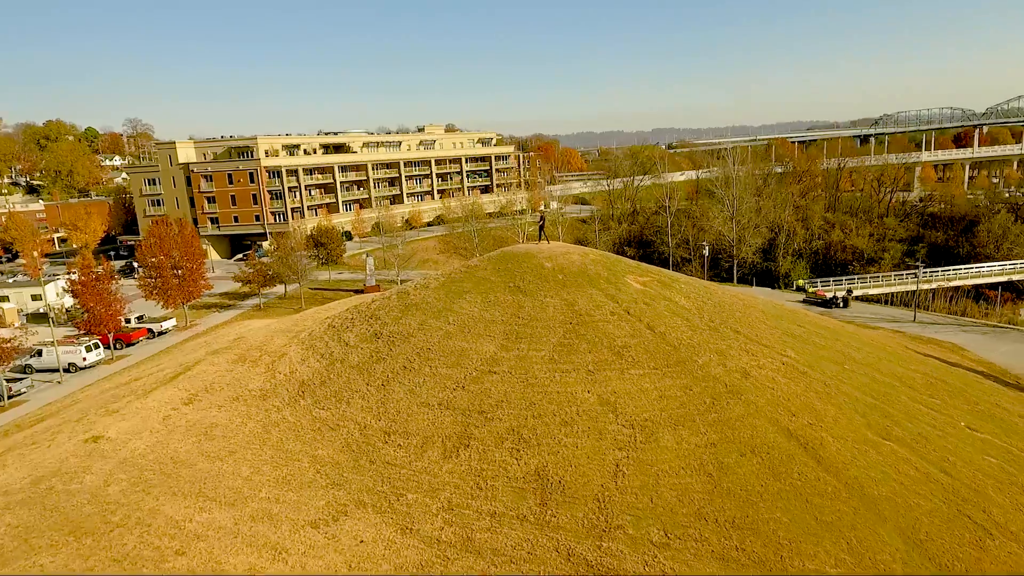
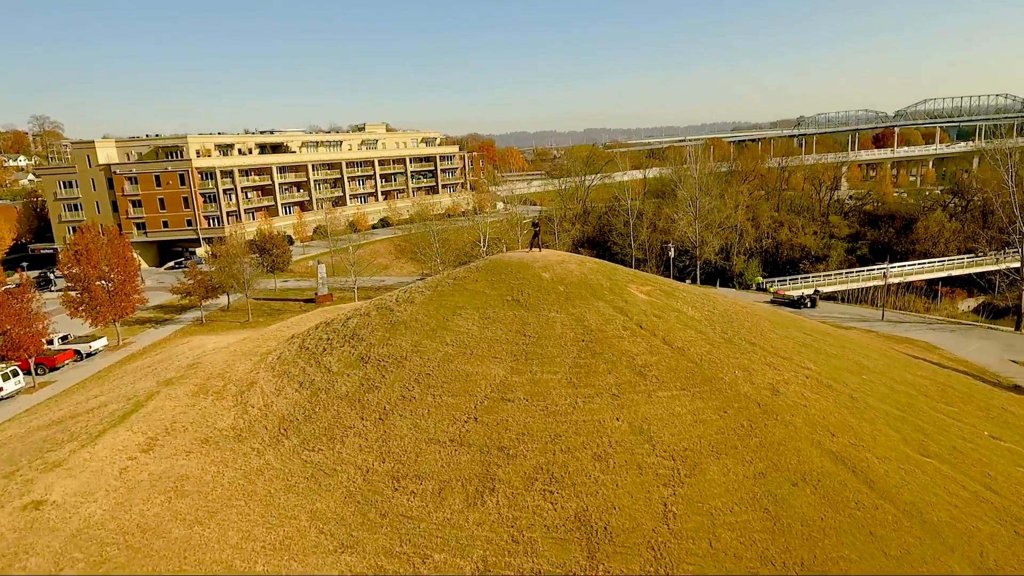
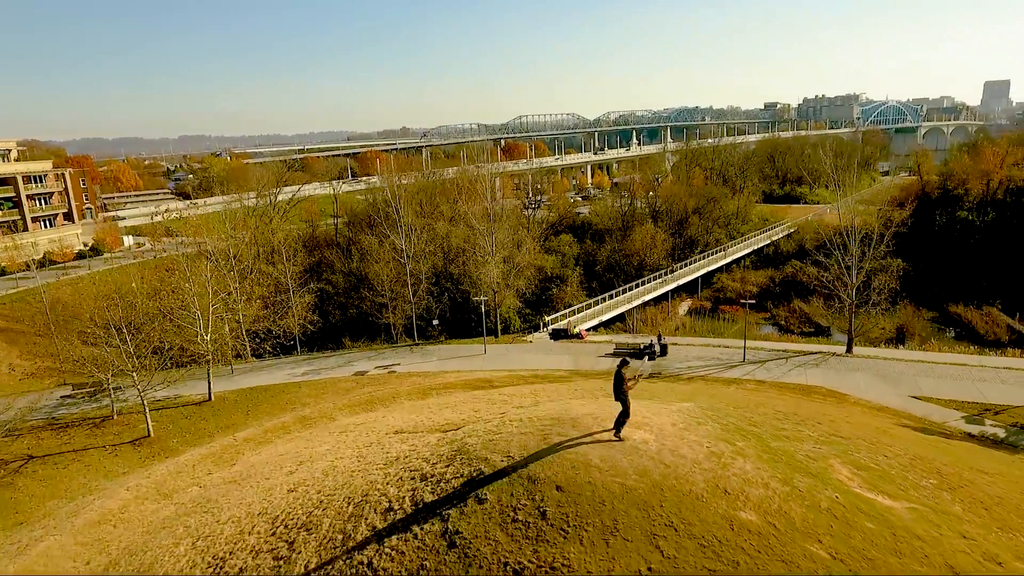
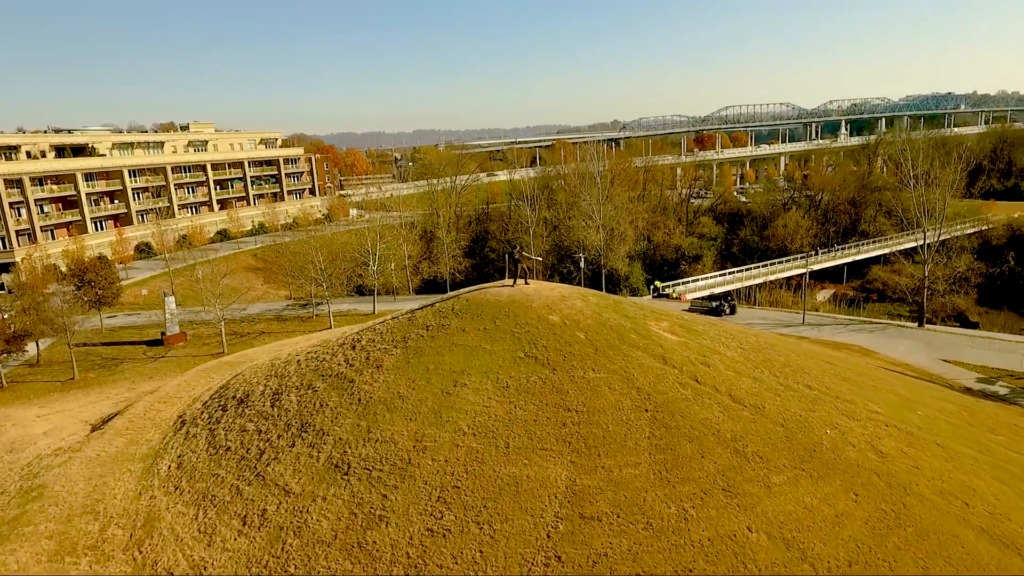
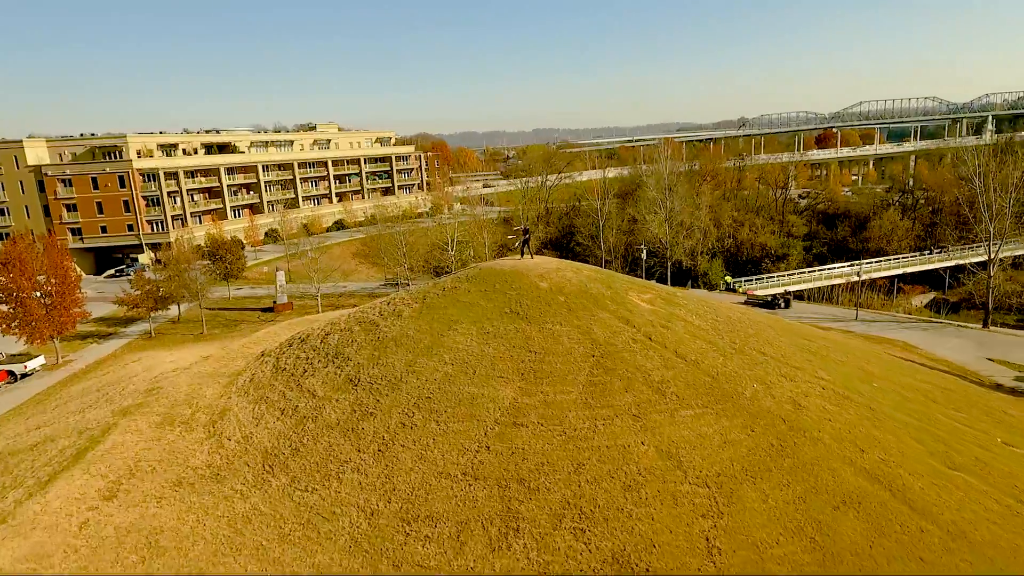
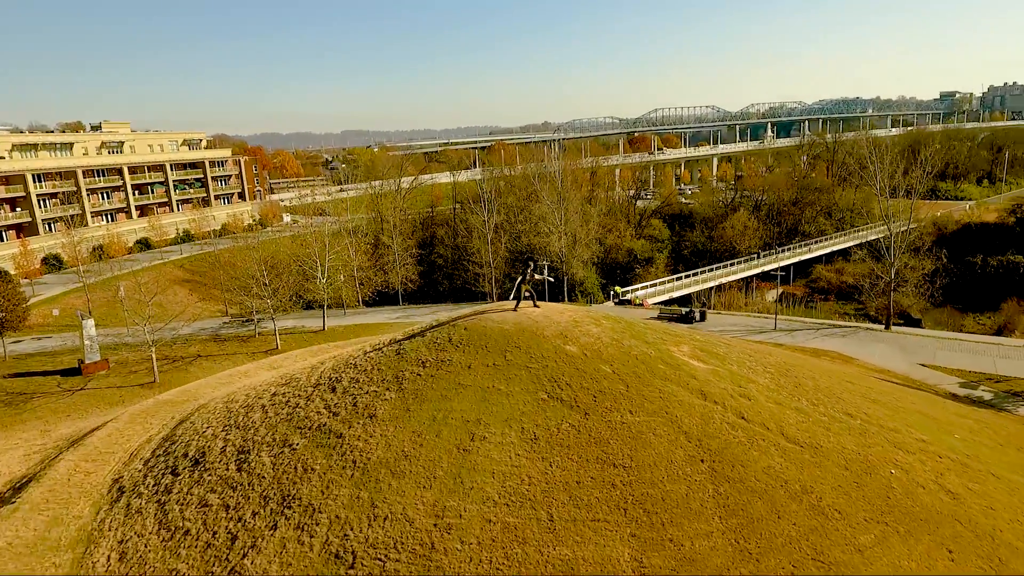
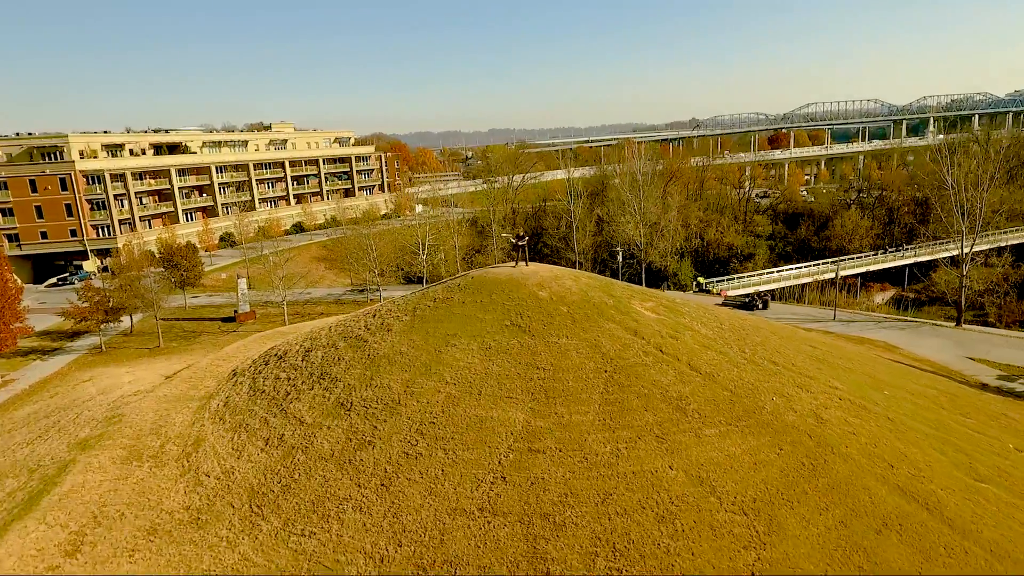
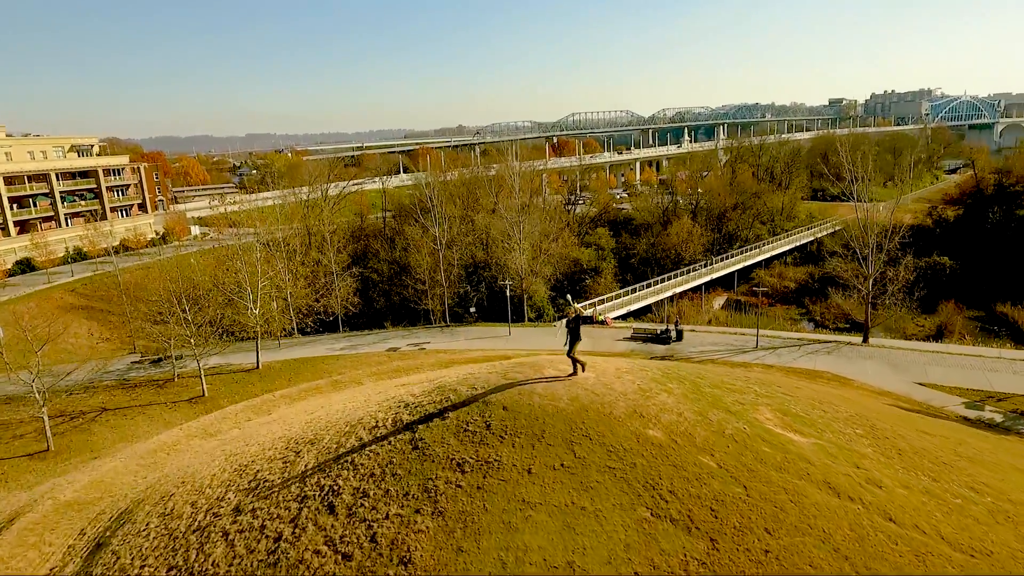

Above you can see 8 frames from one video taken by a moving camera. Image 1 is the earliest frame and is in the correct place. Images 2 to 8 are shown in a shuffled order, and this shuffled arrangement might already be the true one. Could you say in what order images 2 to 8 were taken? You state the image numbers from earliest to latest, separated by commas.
2, 5, 7, 4, 6, 8, 3
